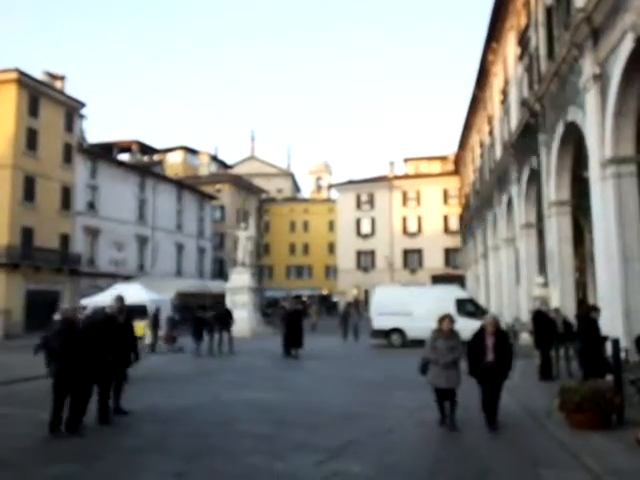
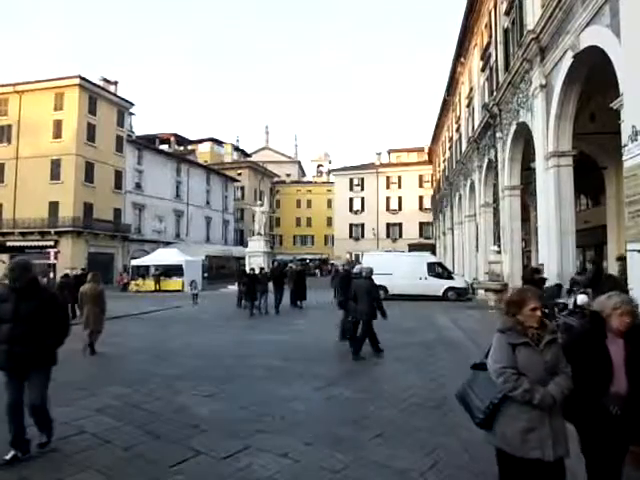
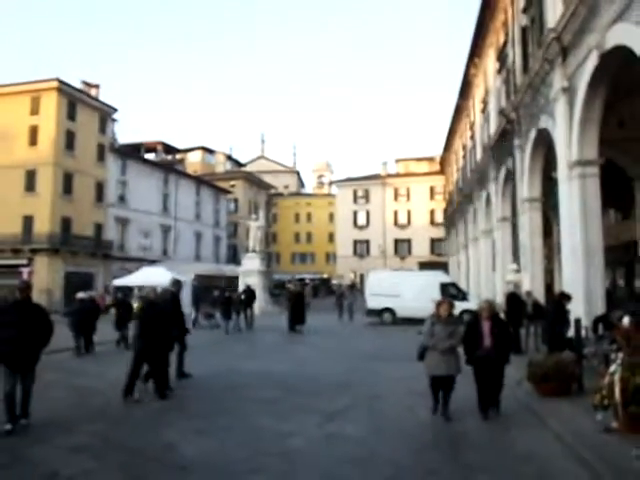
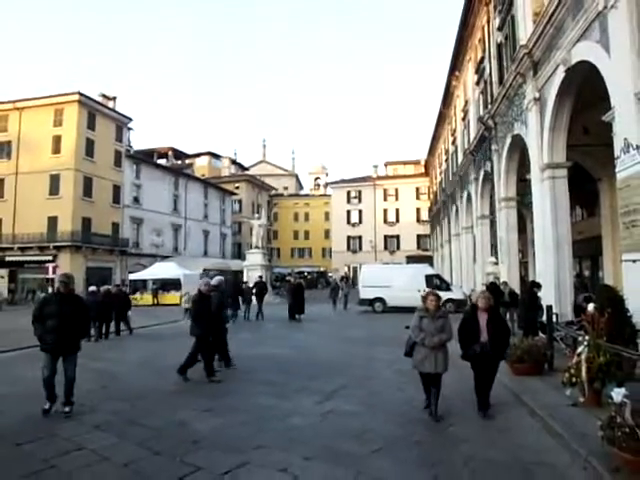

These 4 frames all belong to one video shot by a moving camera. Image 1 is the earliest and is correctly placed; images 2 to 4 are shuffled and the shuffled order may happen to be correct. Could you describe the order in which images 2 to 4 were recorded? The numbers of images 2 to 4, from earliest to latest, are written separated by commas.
3, 4, 2
